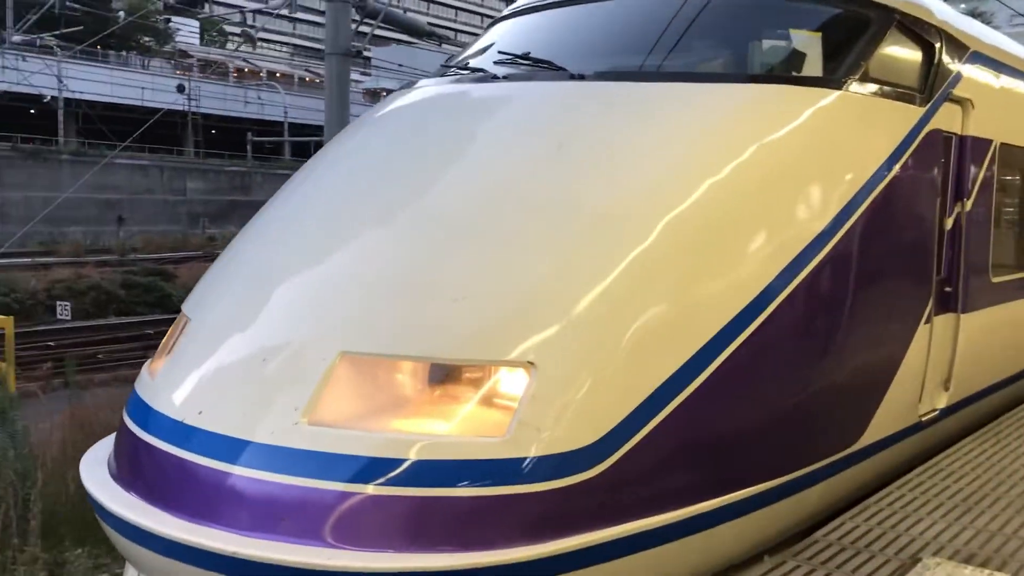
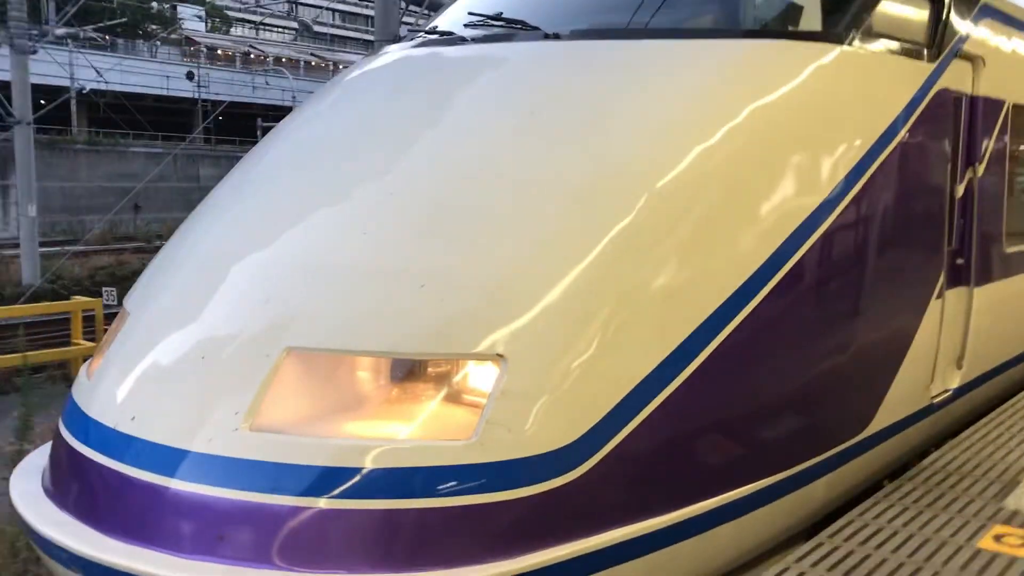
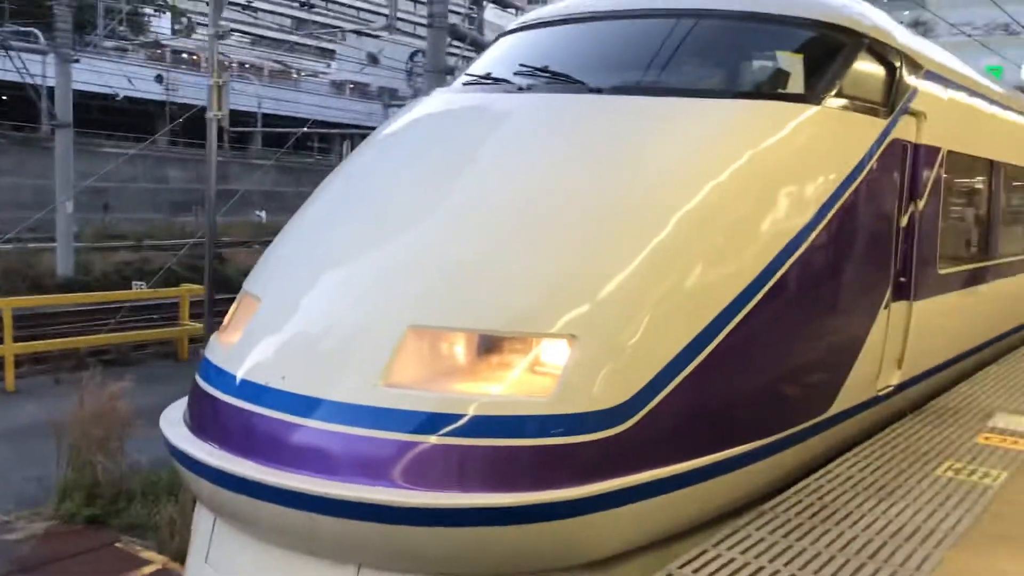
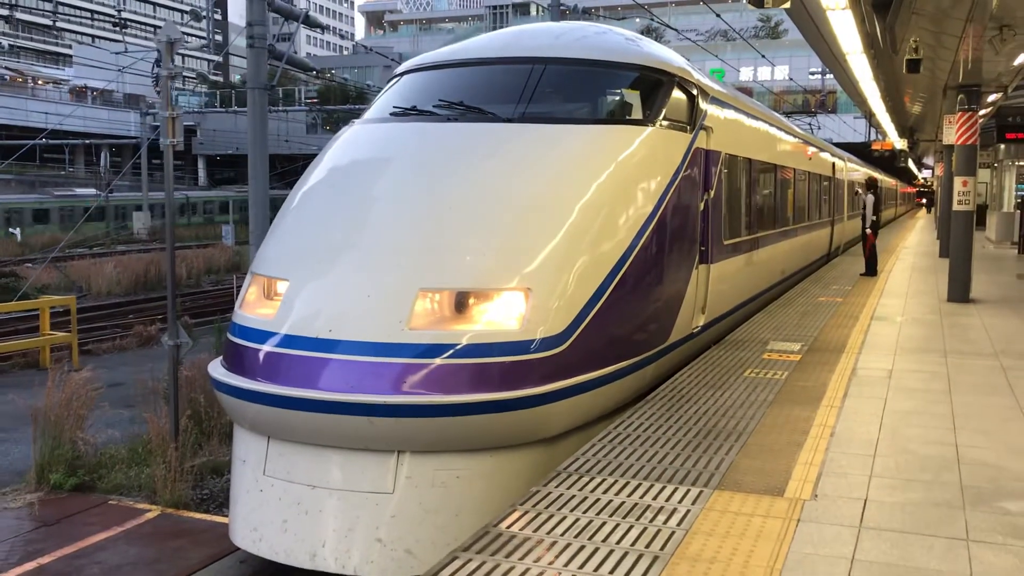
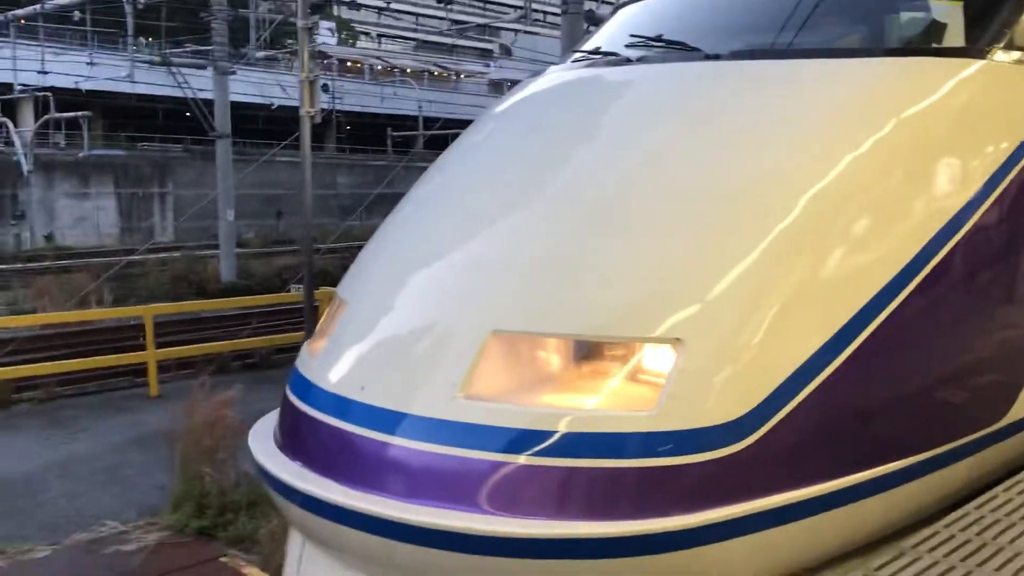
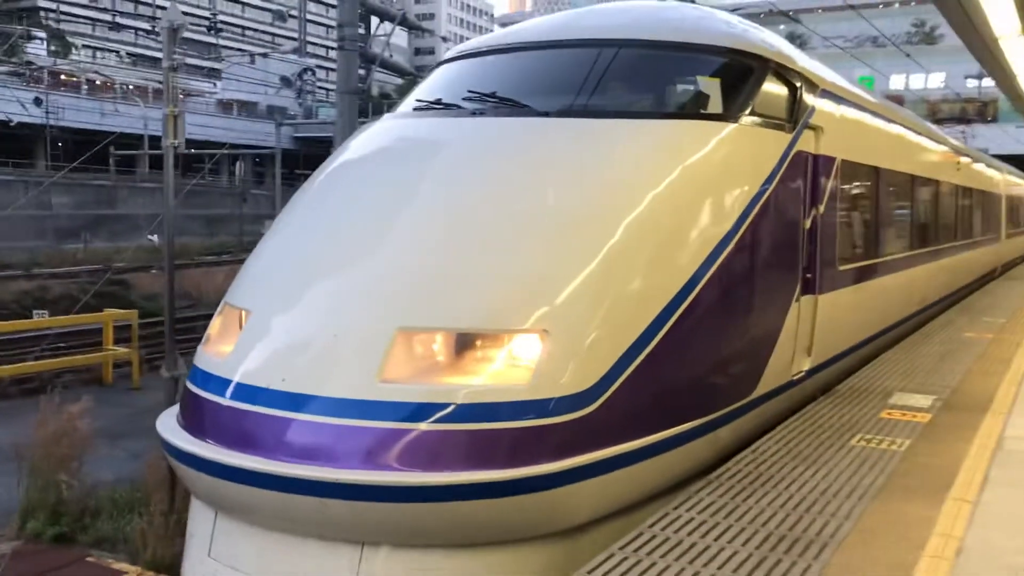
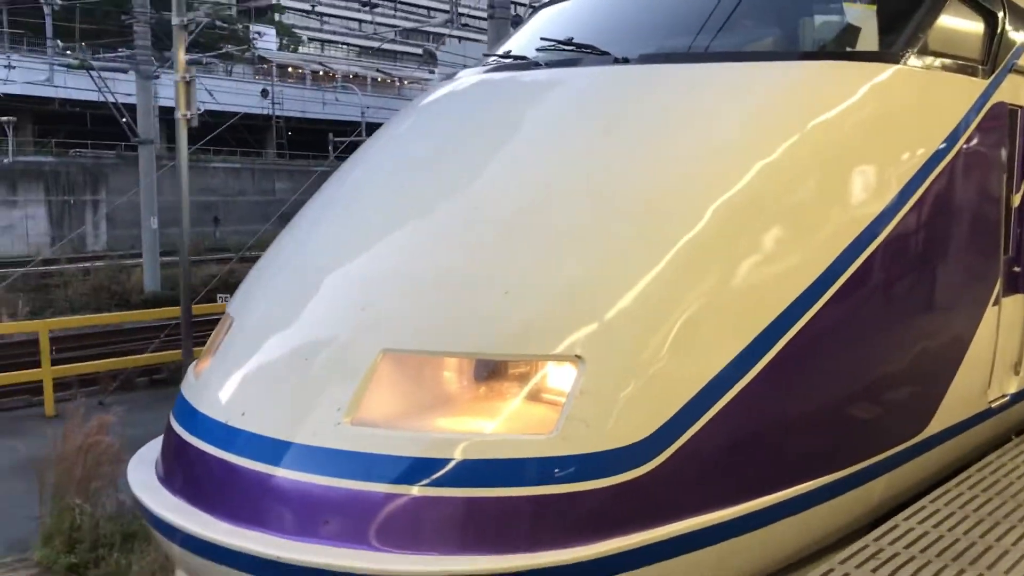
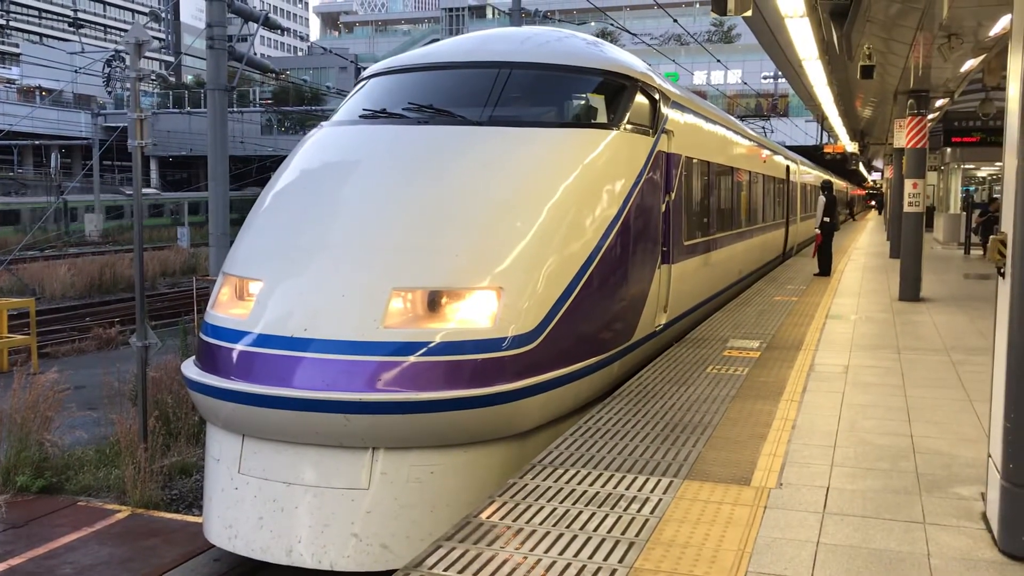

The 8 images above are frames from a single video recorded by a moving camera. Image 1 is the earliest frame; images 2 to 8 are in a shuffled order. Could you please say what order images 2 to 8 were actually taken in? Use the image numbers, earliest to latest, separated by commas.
2, 7, 5, 3, 6, 4, 8
